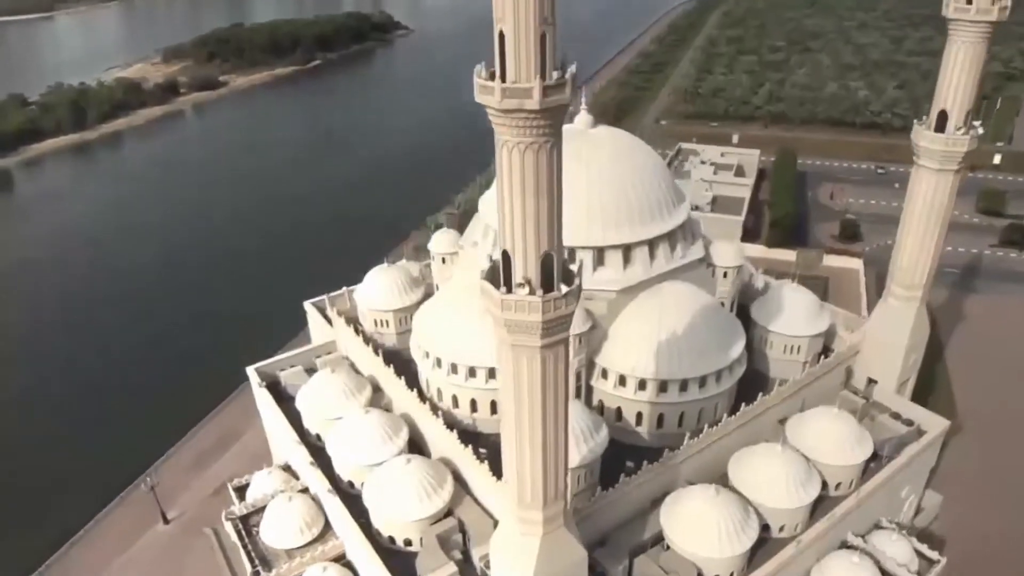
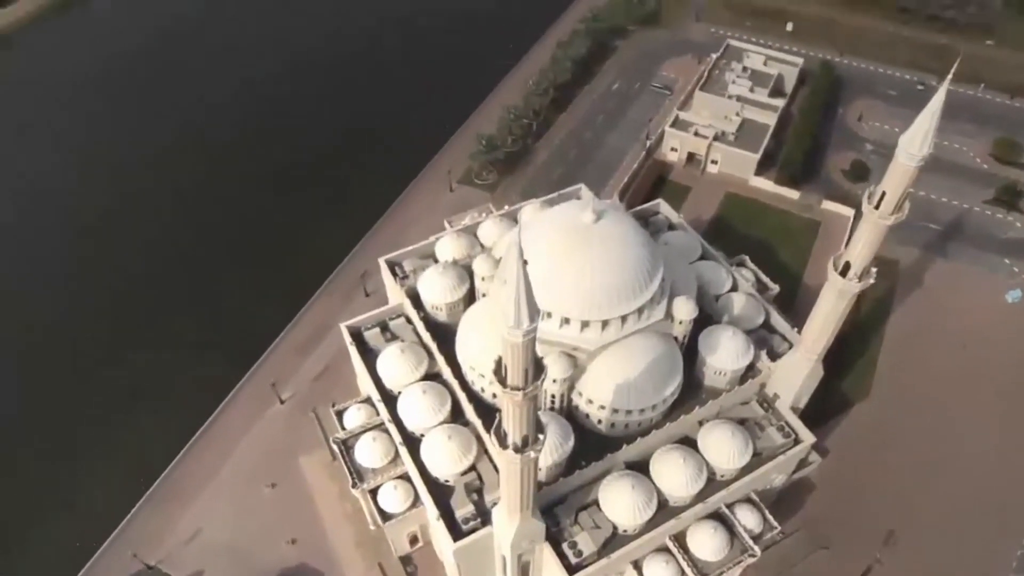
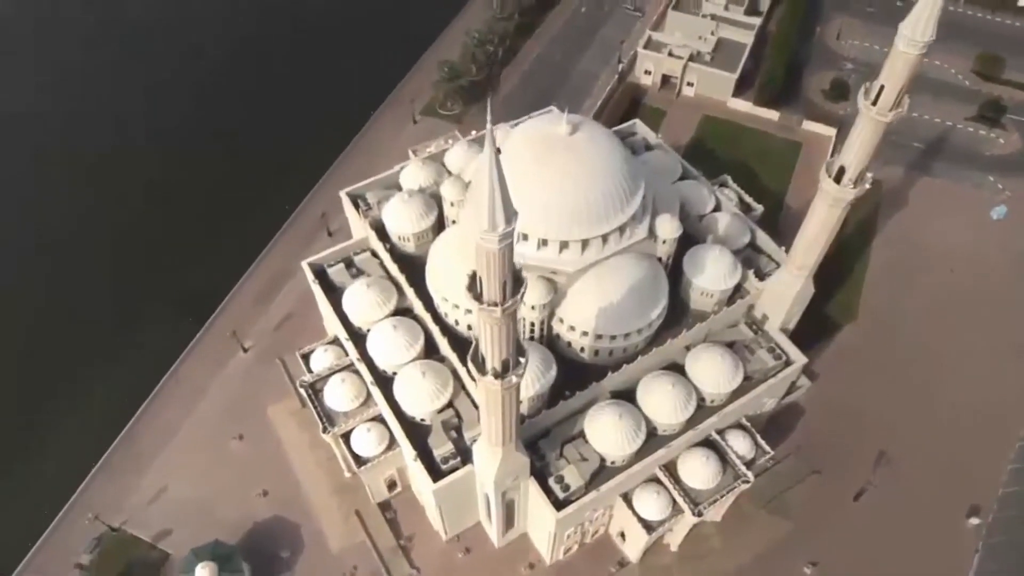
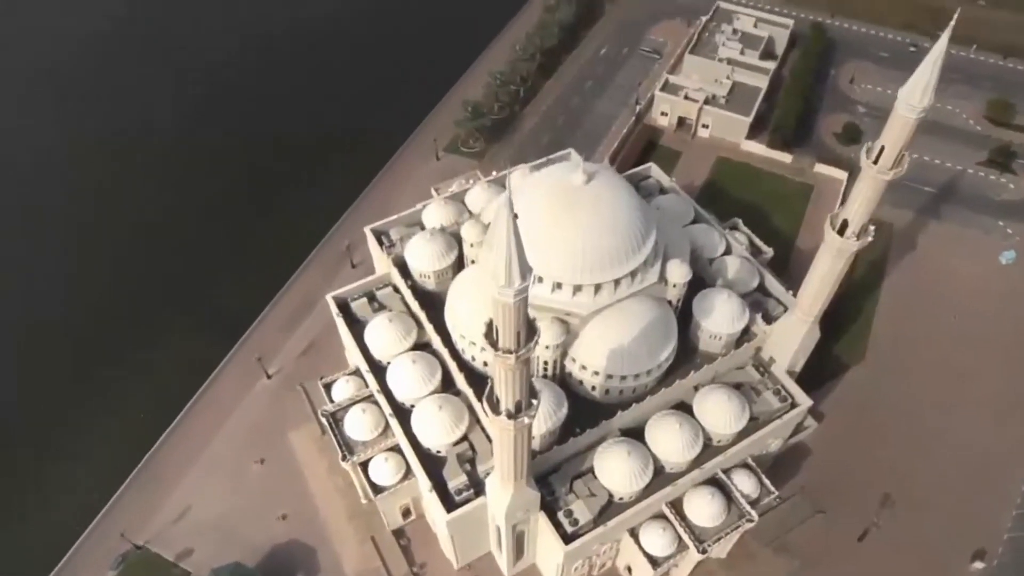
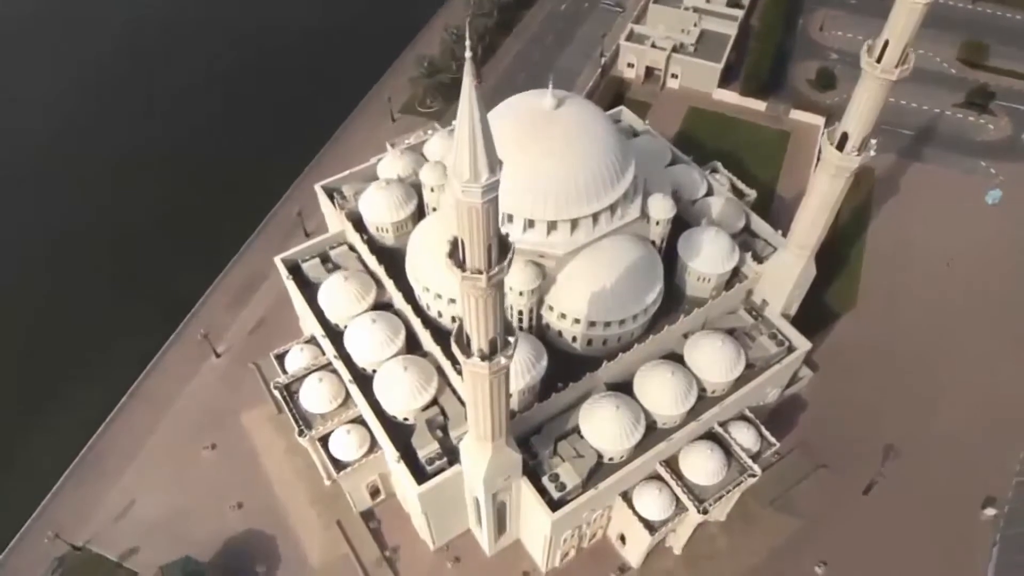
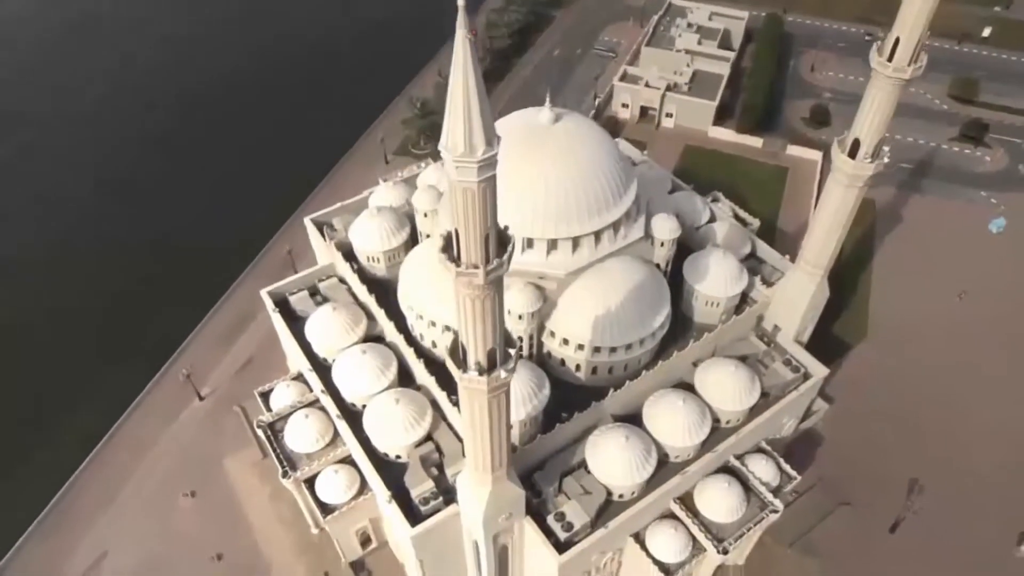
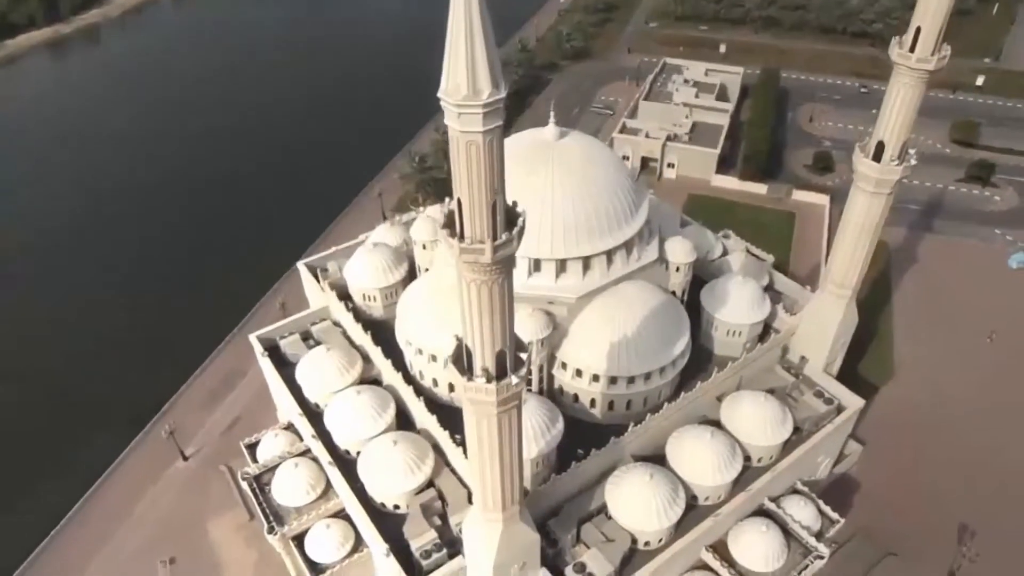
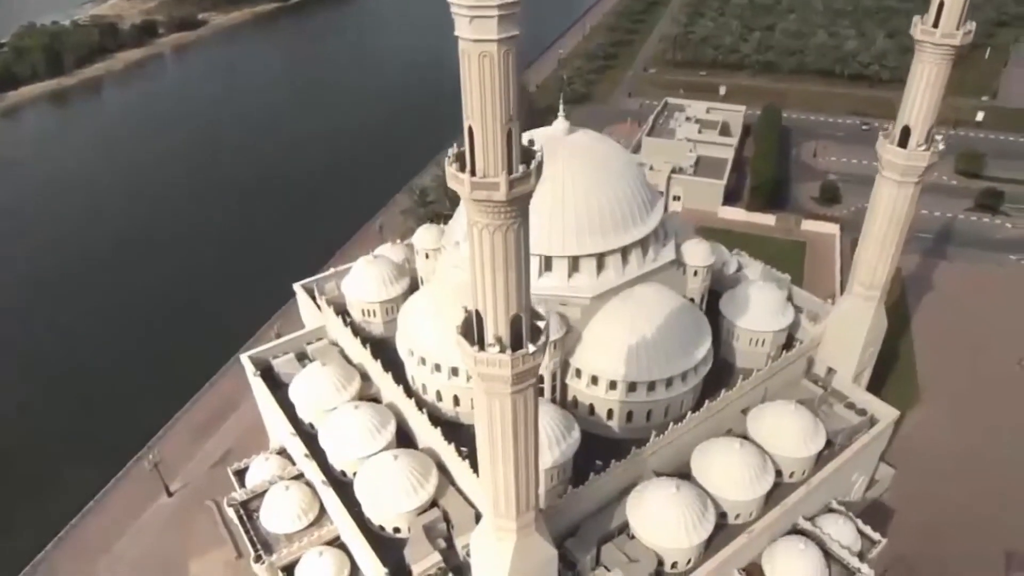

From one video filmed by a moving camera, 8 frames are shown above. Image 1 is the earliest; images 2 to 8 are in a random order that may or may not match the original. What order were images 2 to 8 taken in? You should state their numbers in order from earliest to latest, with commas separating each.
8, 7, 6, 5, 3, 4, 2
